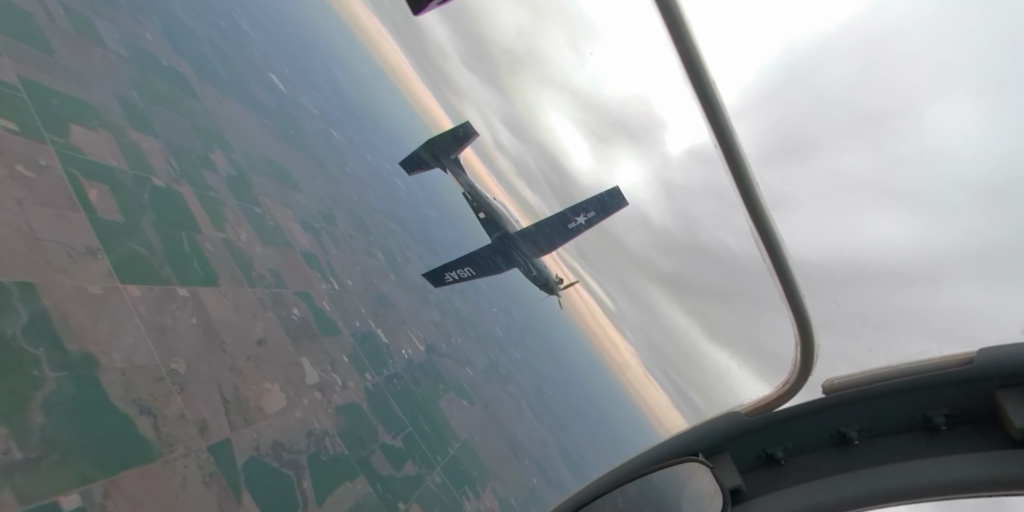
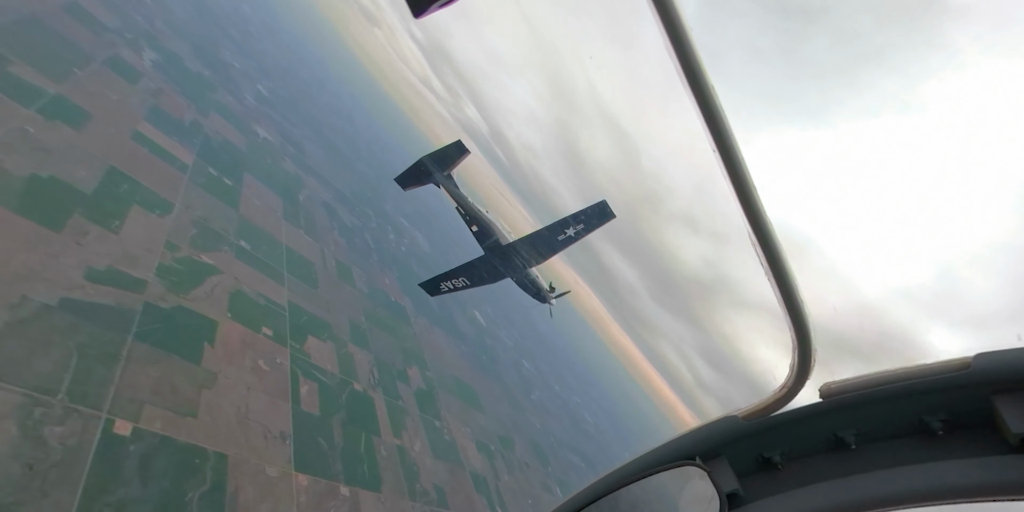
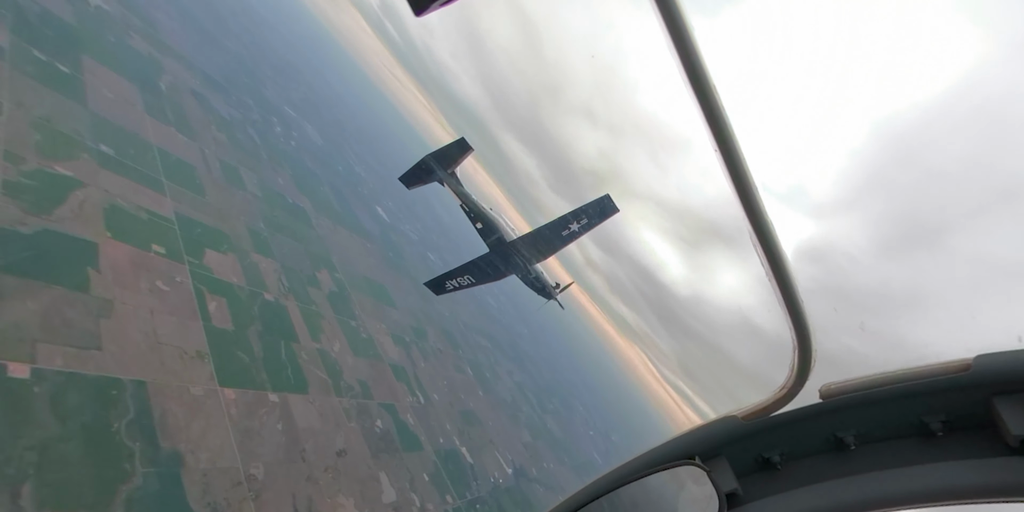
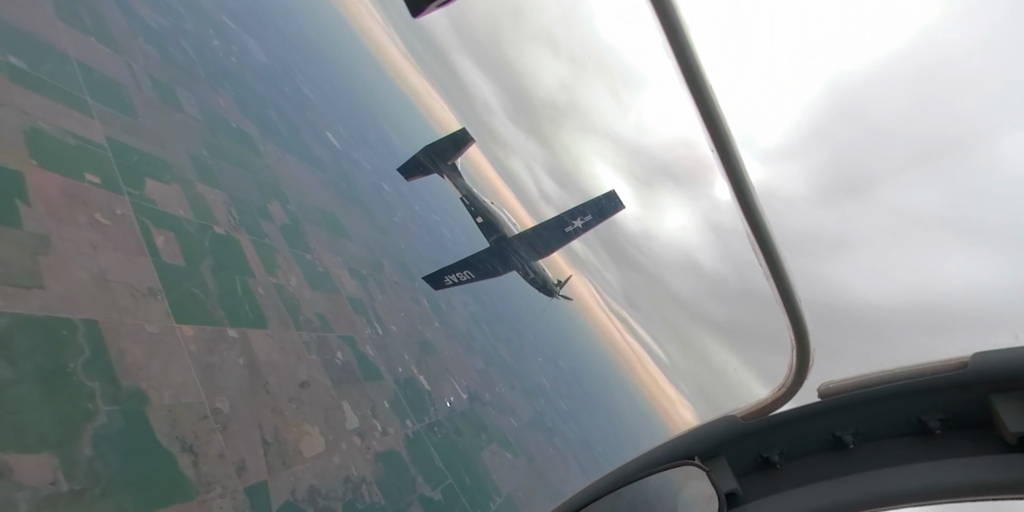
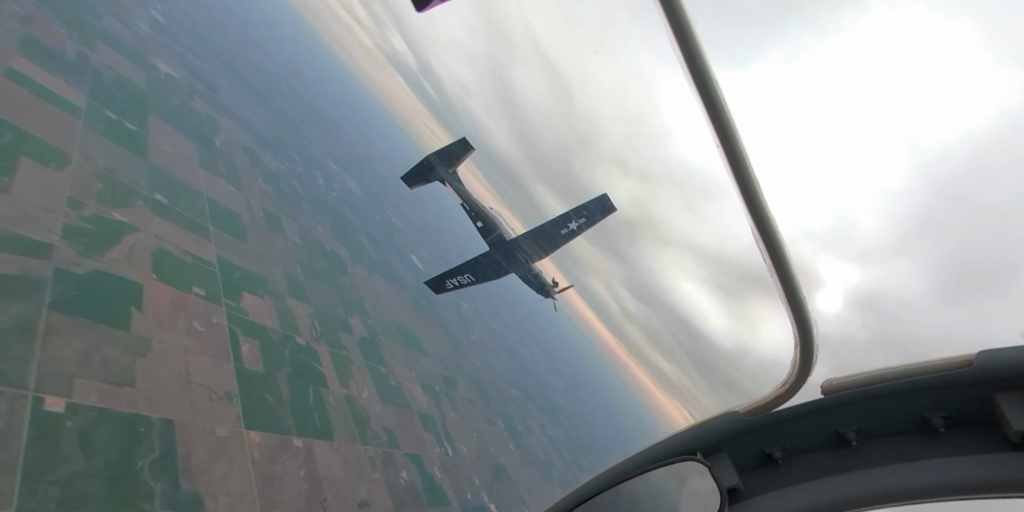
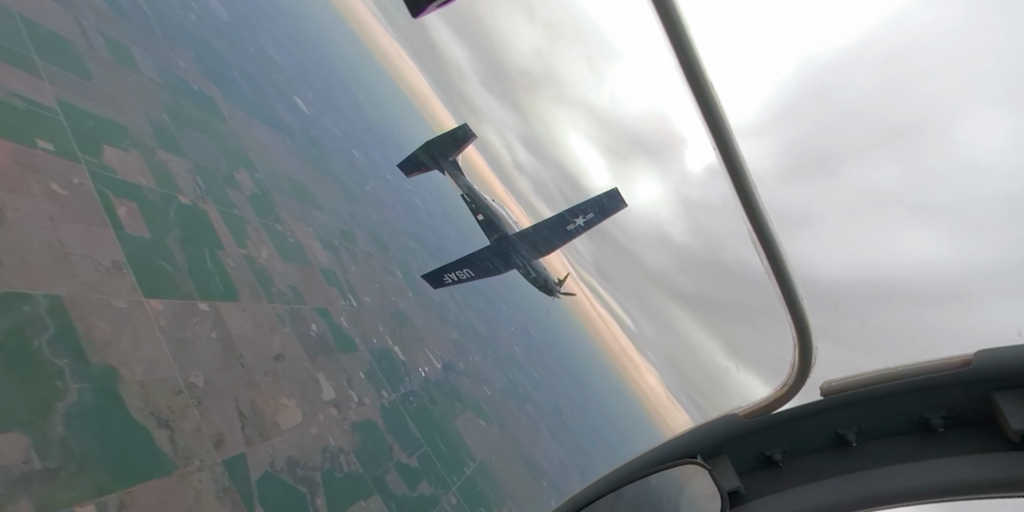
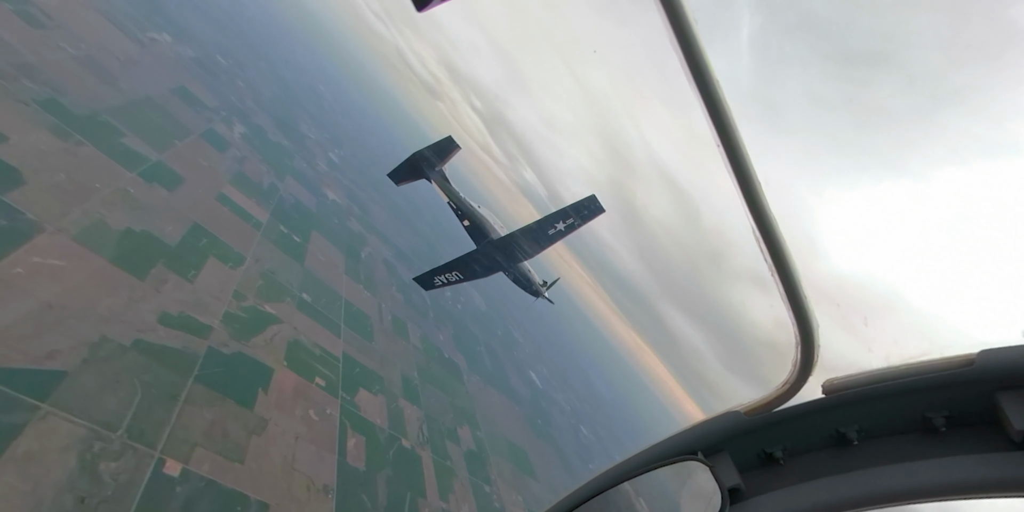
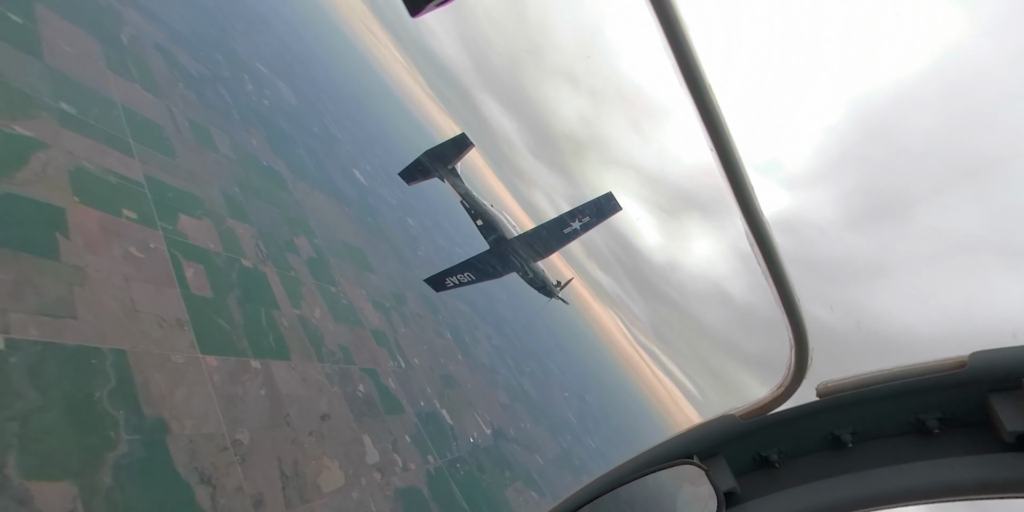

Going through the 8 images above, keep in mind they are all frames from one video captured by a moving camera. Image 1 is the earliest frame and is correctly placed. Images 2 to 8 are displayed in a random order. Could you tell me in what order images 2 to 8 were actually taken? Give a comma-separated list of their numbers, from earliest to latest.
6, 4, 8, 3, 5, 2, 7
